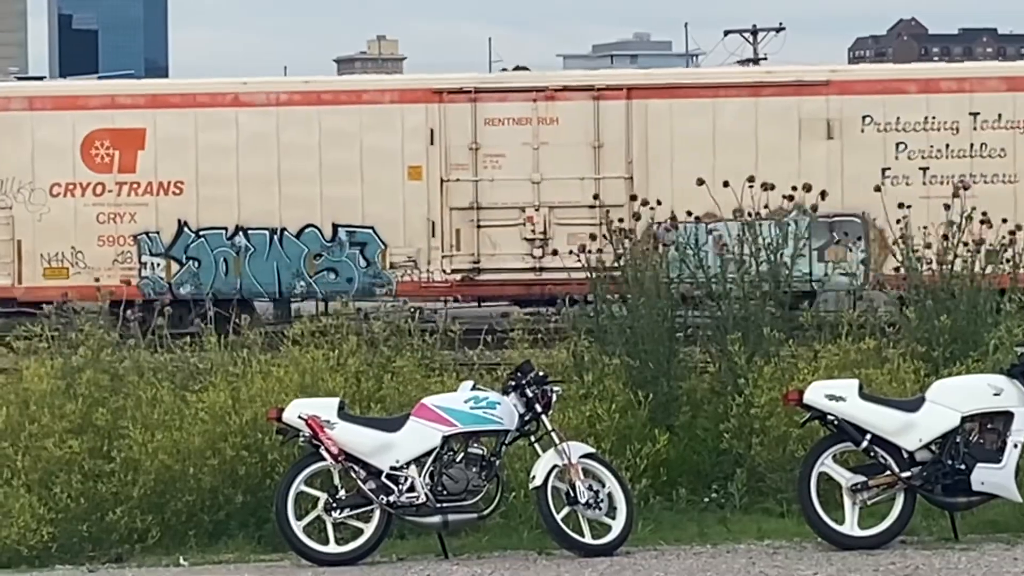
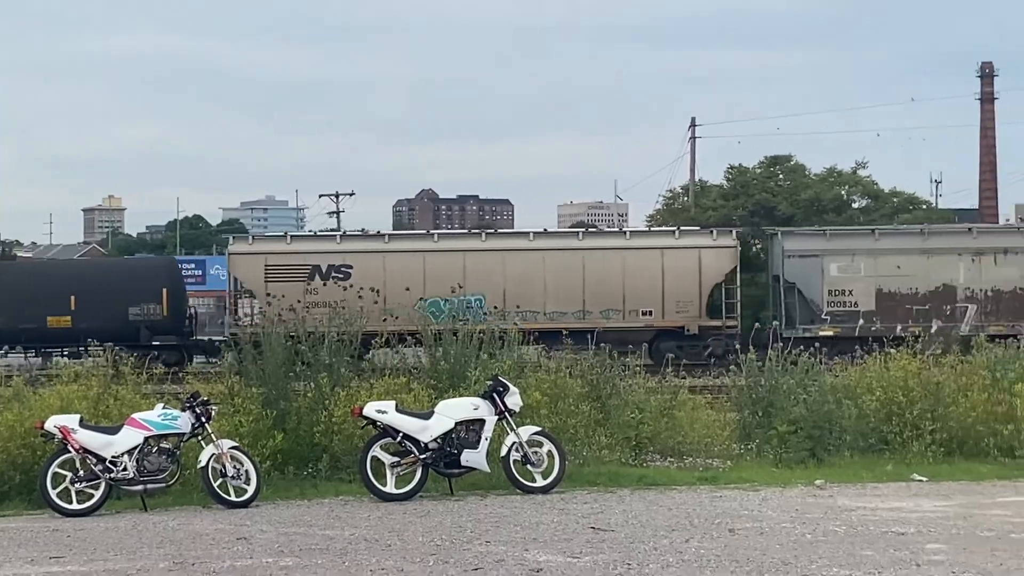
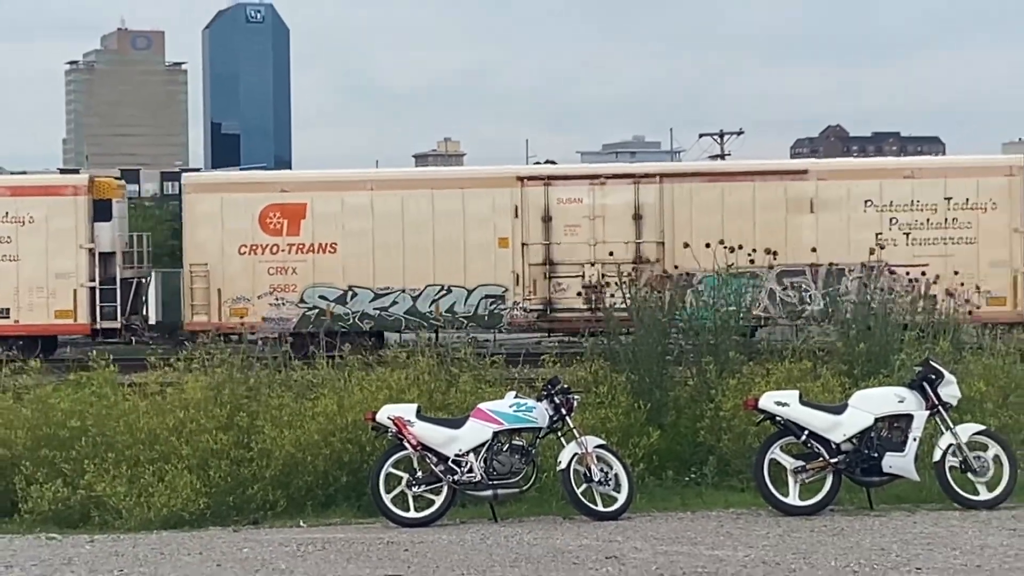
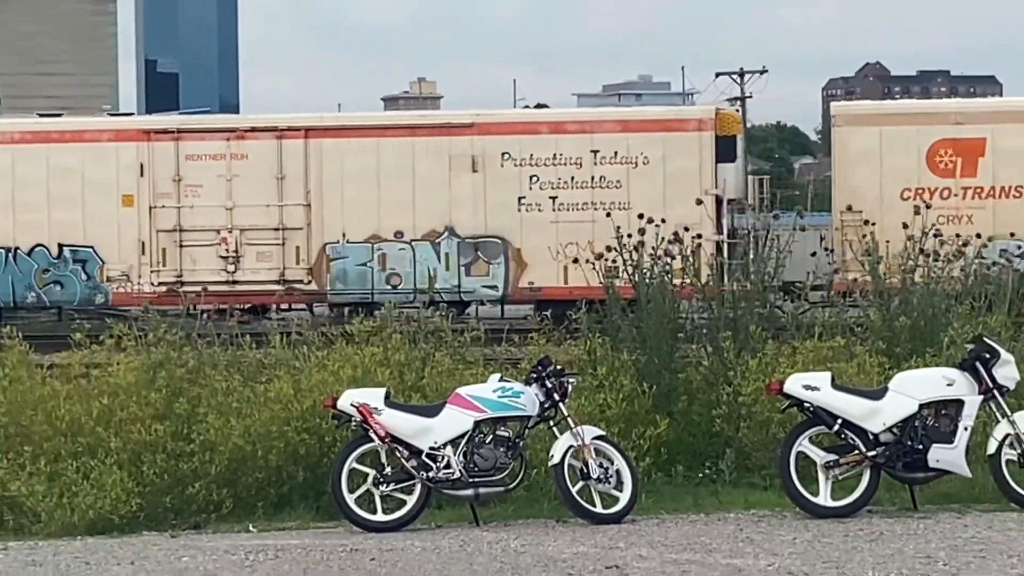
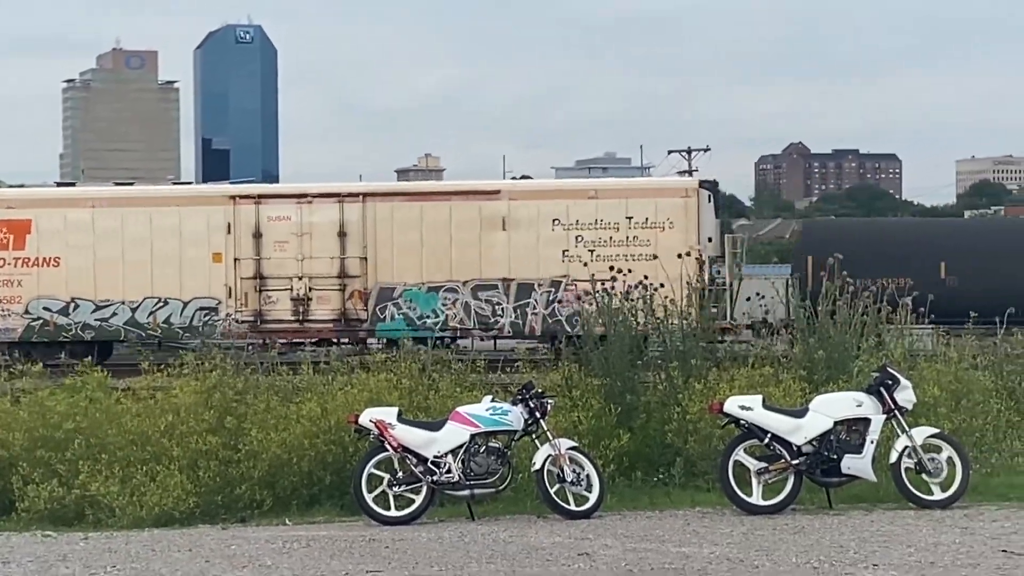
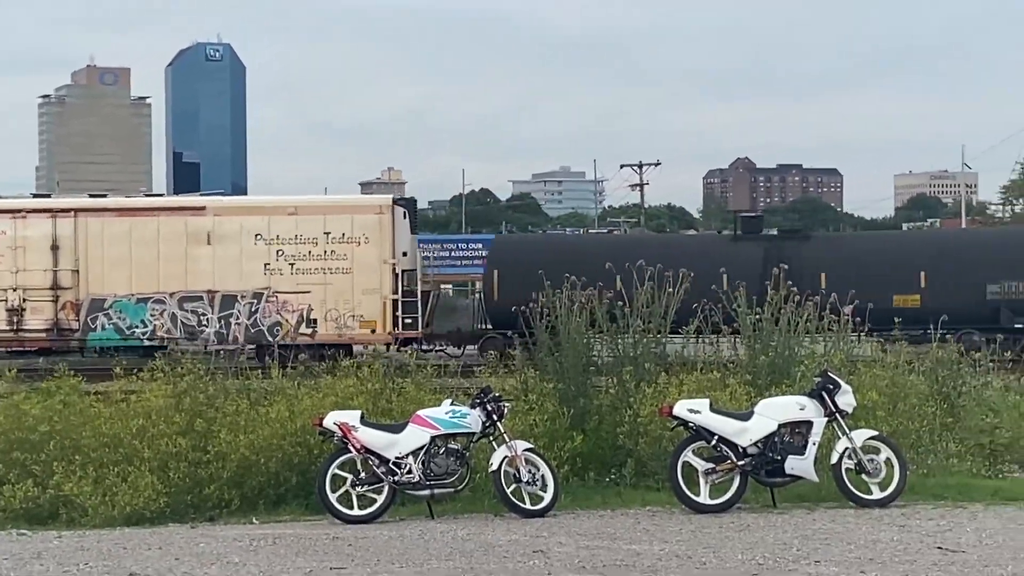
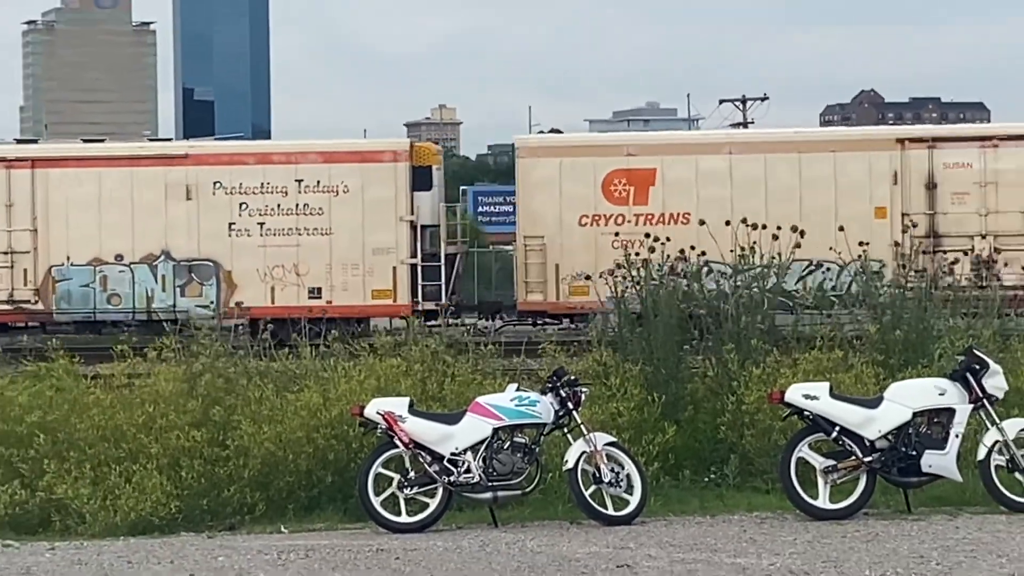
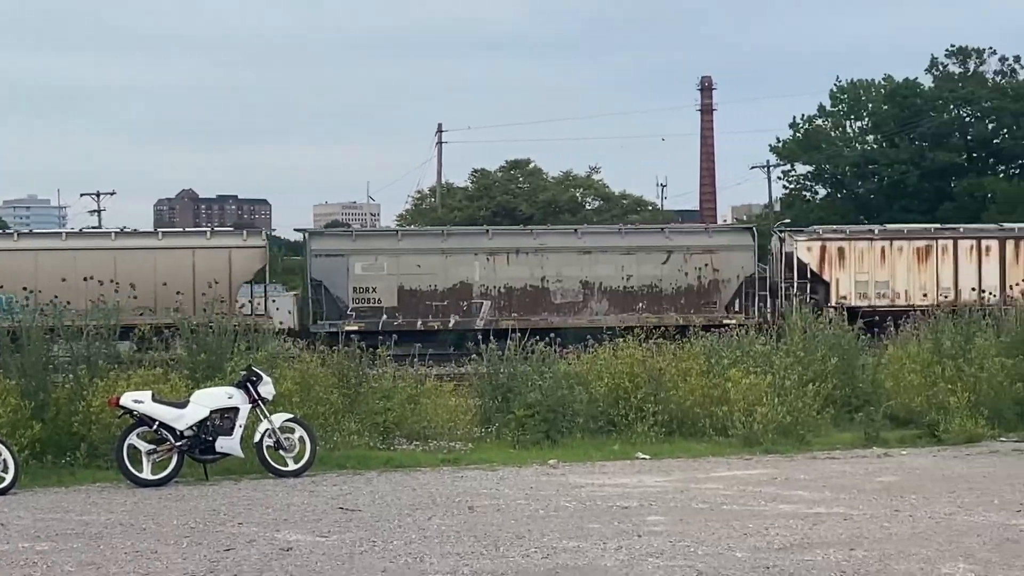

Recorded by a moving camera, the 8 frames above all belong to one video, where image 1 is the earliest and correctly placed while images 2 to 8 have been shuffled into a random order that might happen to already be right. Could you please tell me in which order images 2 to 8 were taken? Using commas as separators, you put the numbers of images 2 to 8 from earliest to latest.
4, 7, 3, 5, 6, 2, 8
